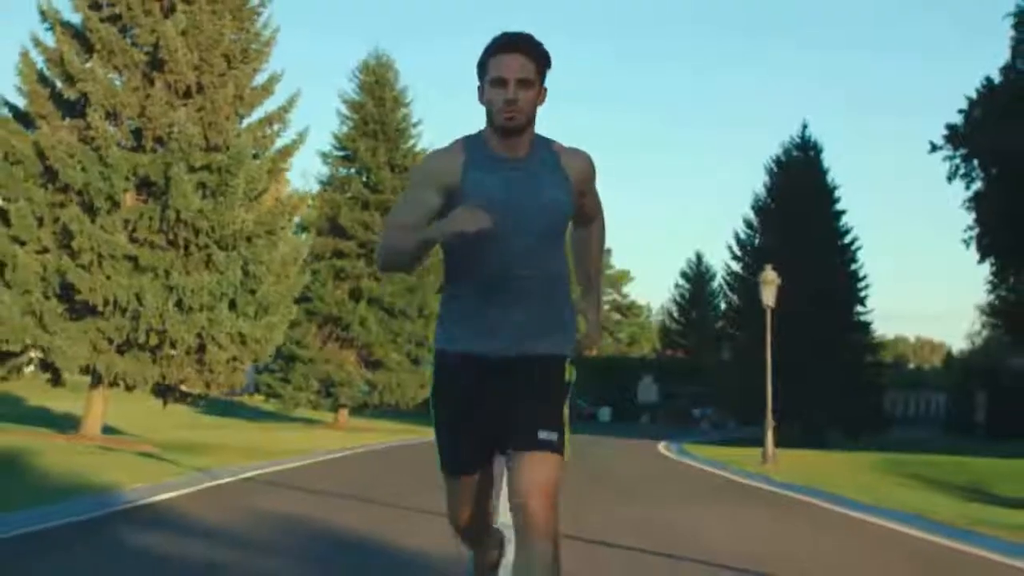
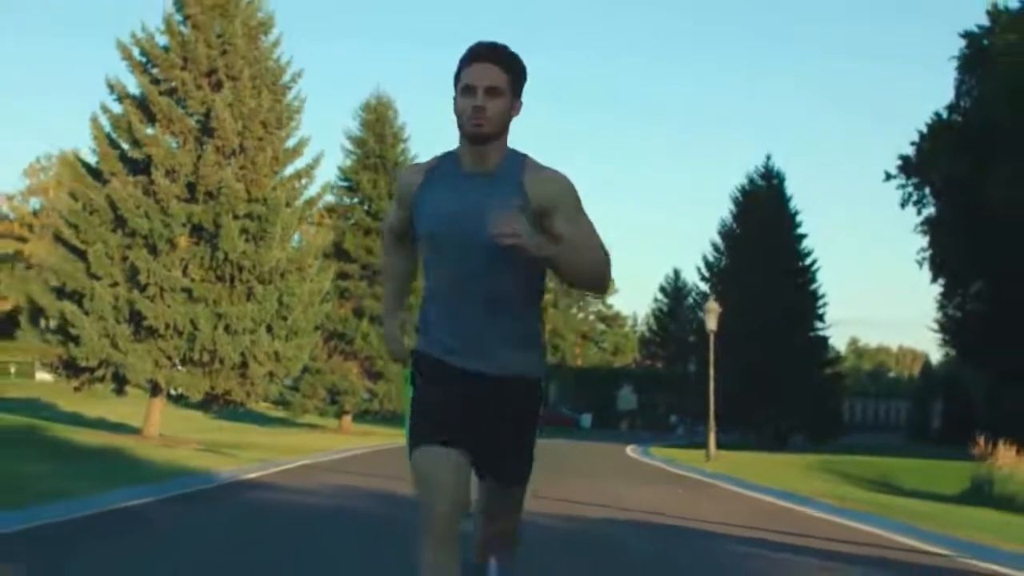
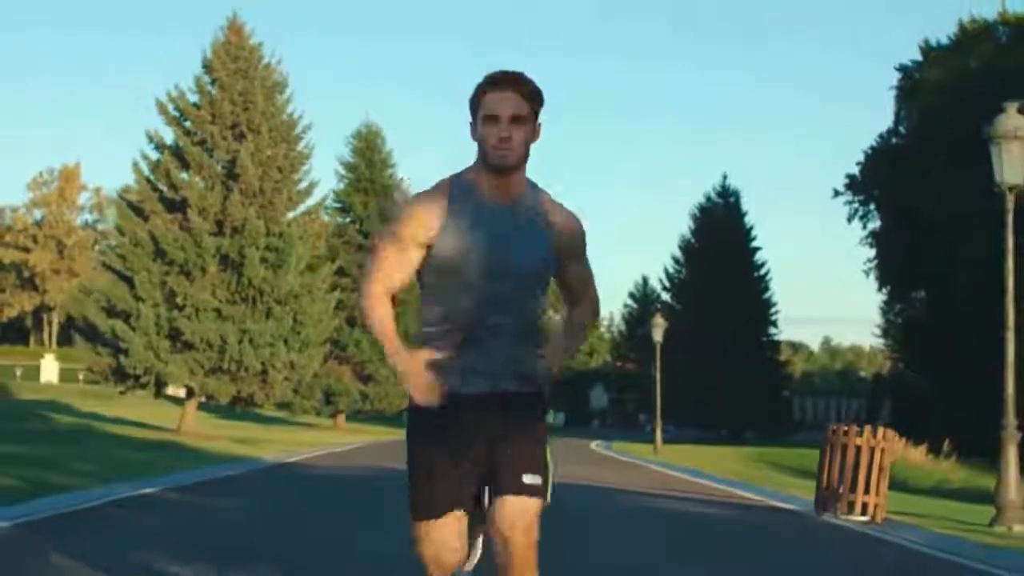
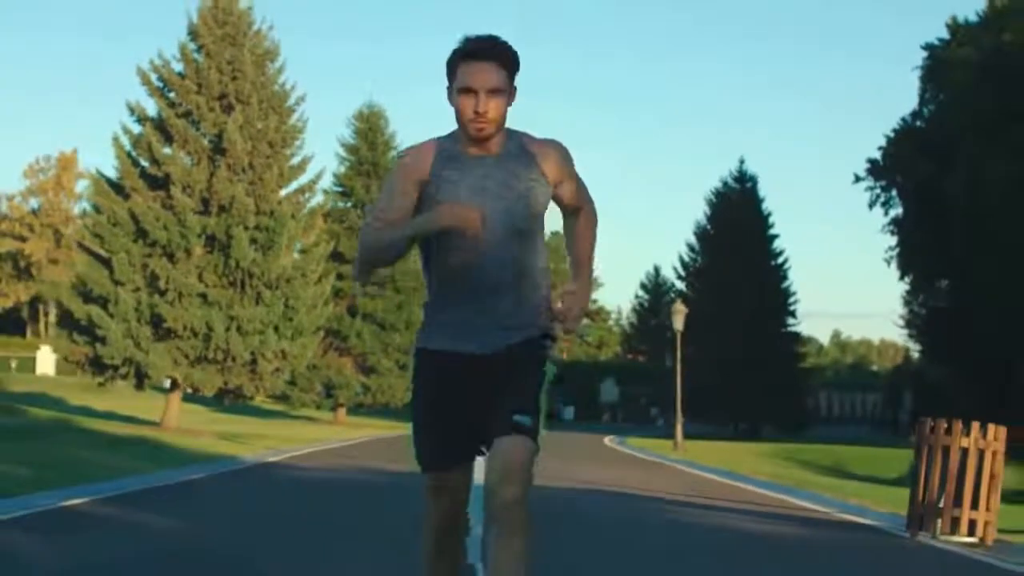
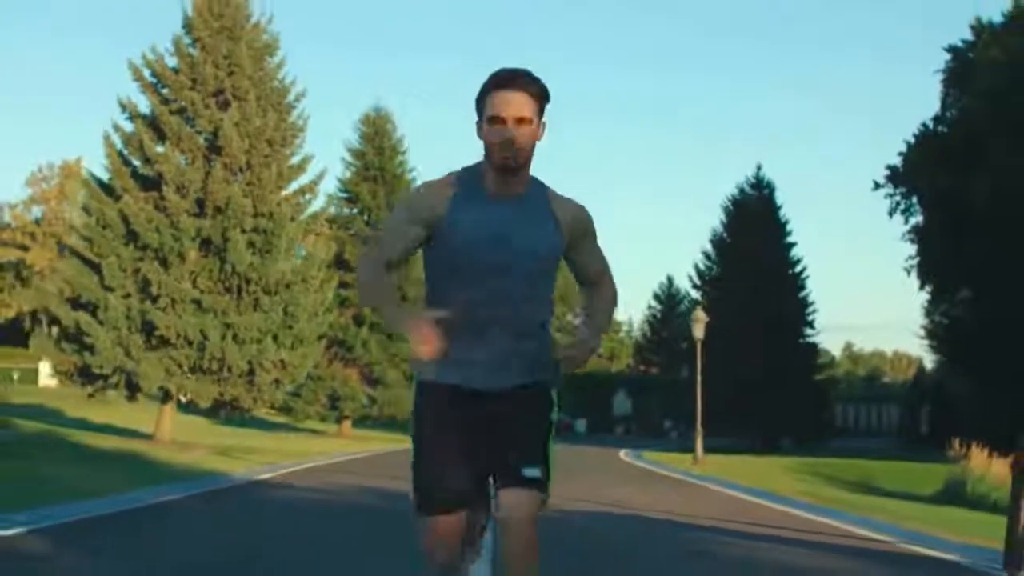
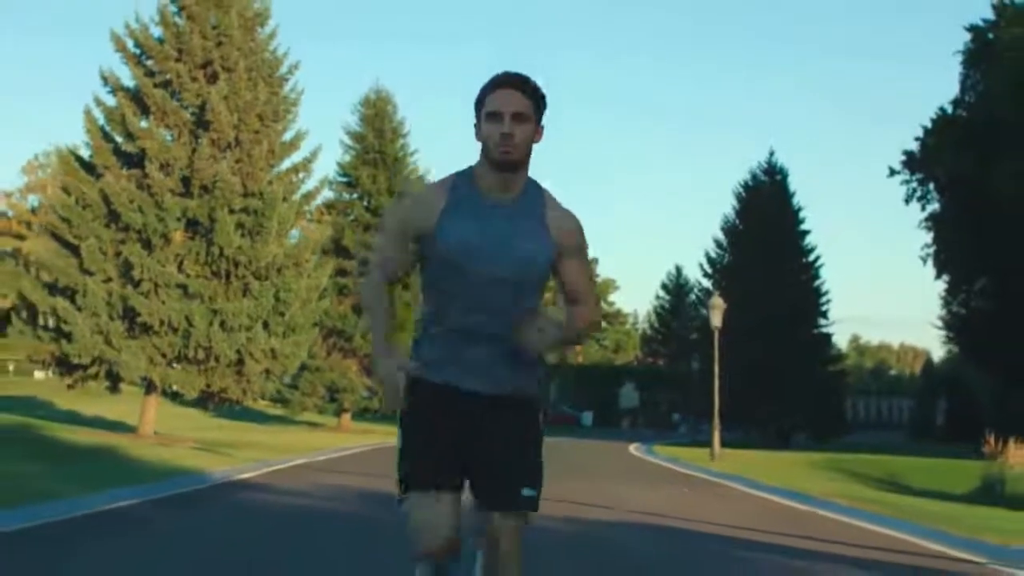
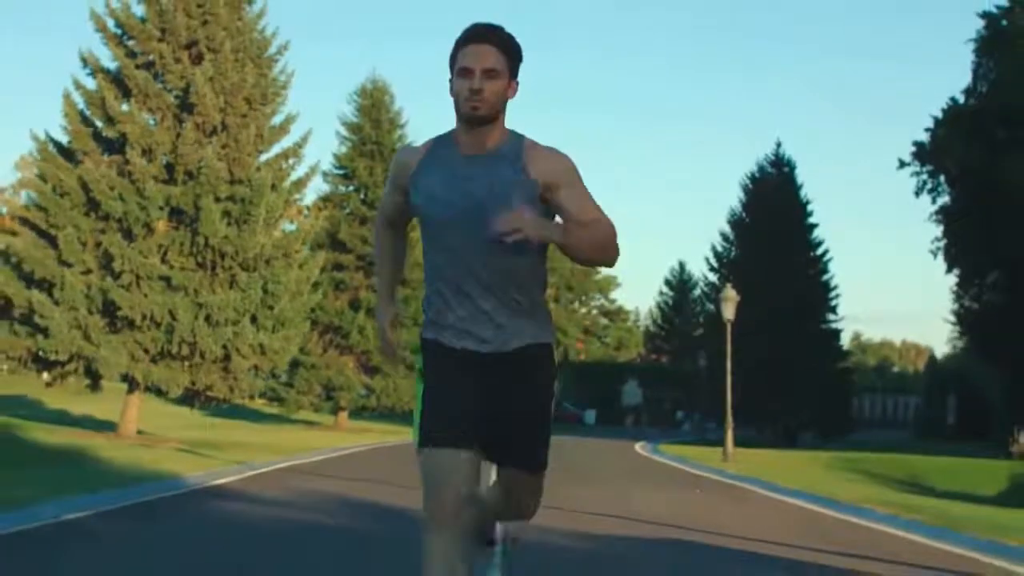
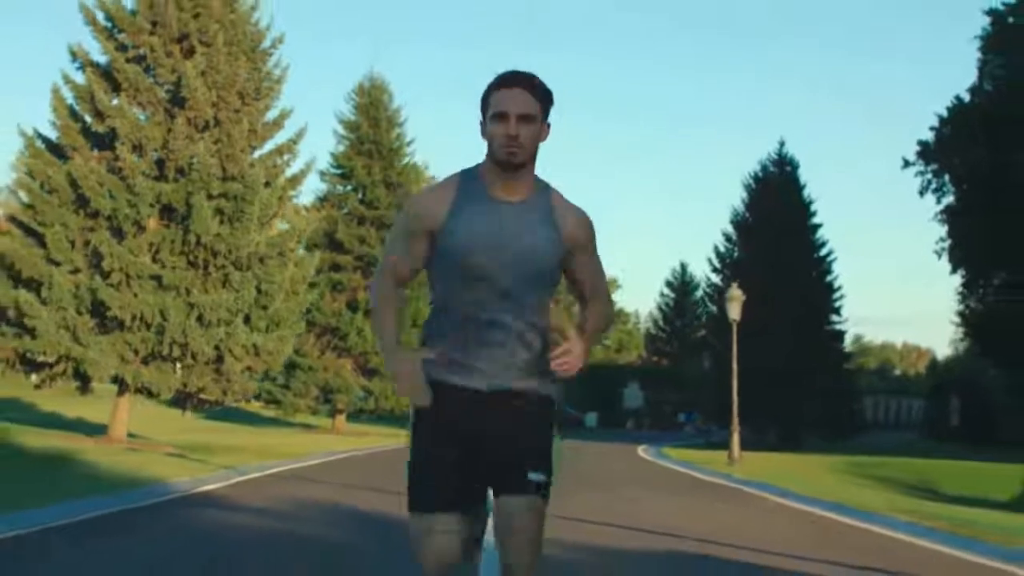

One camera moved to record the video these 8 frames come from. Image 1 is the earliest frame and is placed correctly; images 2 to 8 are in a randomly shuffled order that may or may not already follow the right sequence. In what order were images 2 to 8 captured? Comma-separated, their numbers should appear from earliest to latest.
8, 7, 6, 2, 5, 4, 3
